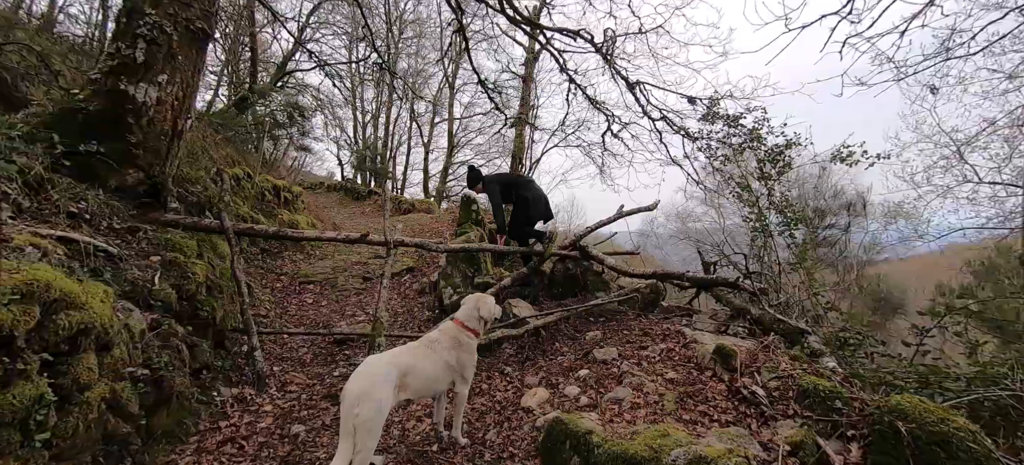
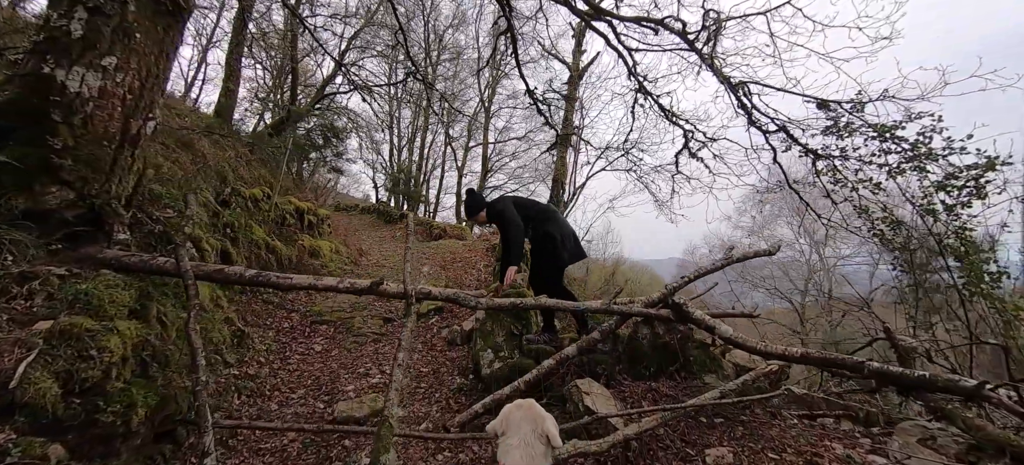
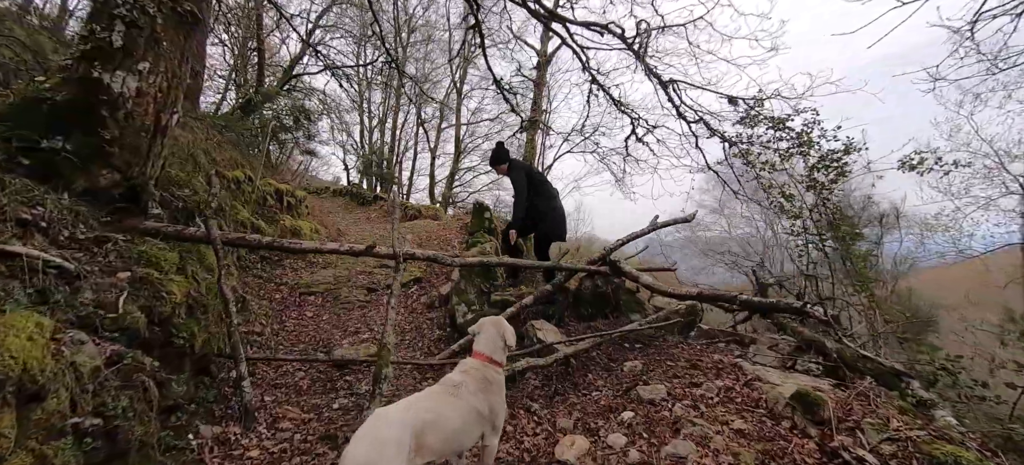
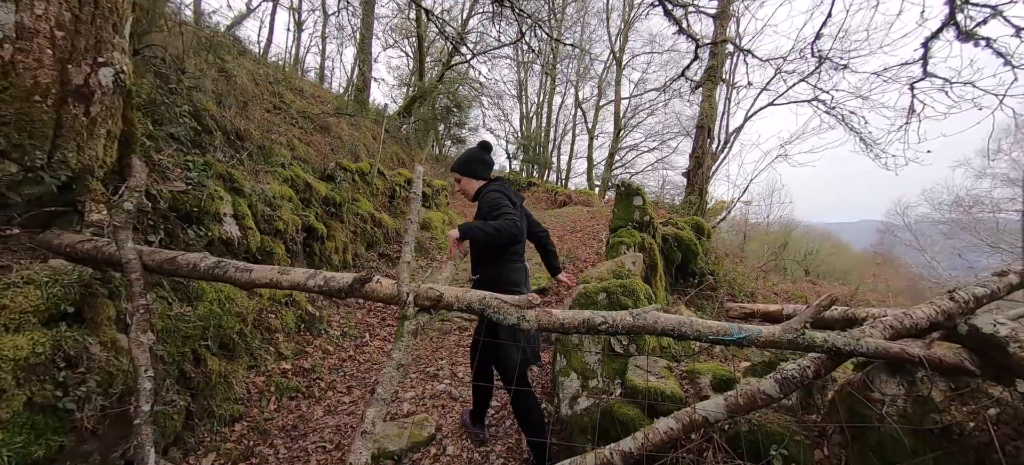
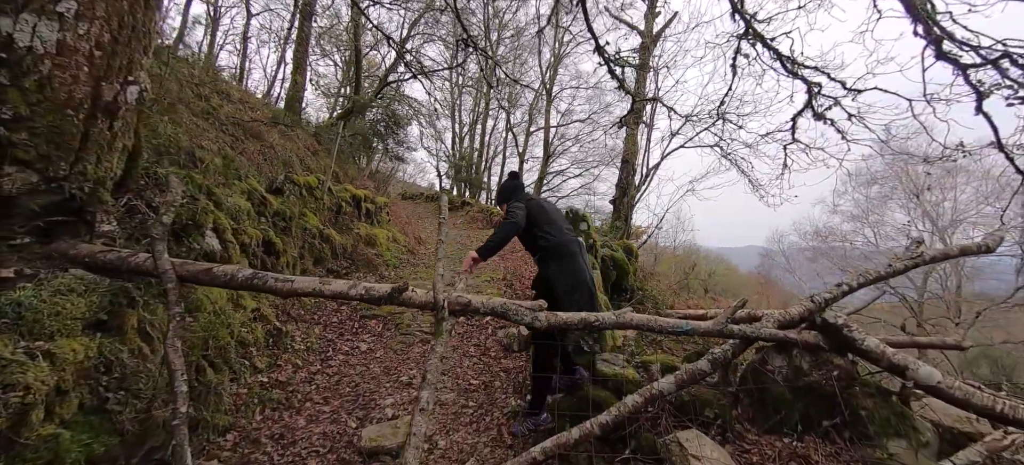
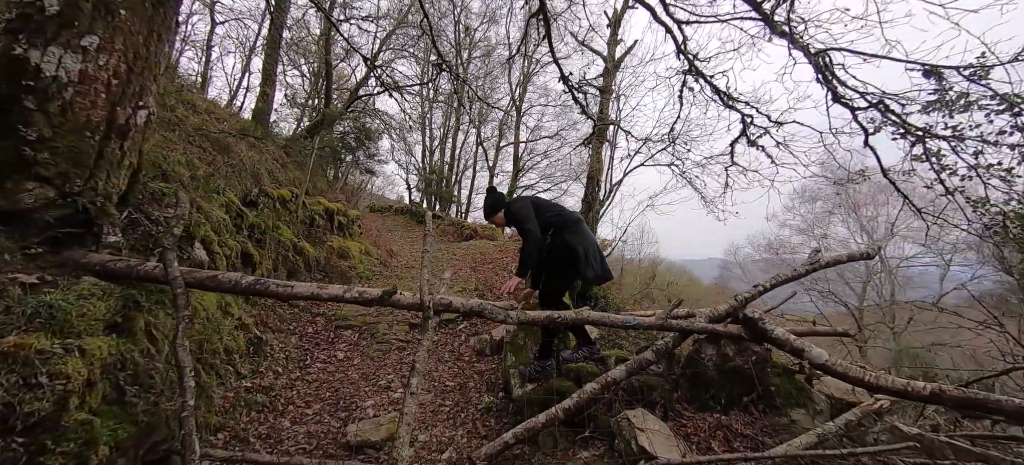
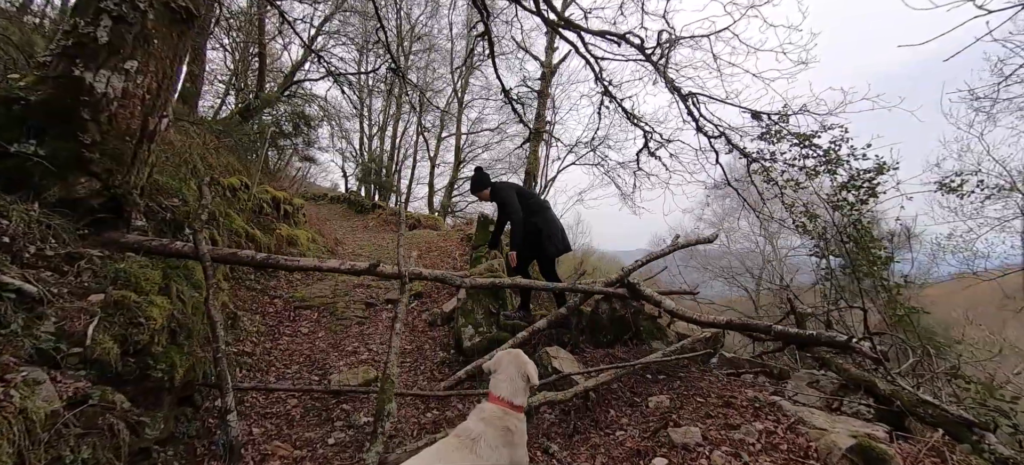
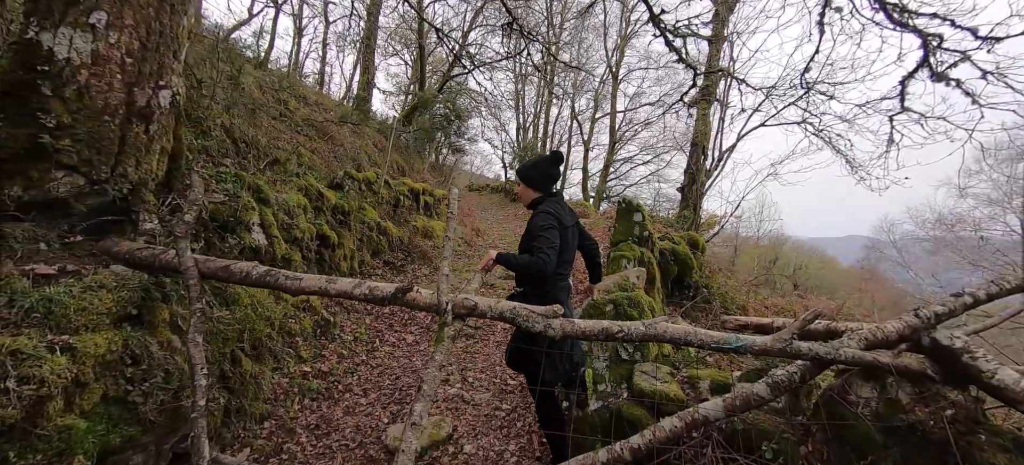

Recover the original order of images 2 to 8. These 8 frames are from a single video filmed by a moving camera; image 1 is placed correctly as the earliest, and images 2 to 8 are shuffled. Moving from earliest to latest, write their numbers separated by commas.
3, 7, 2, 6, 5, 8, 4
